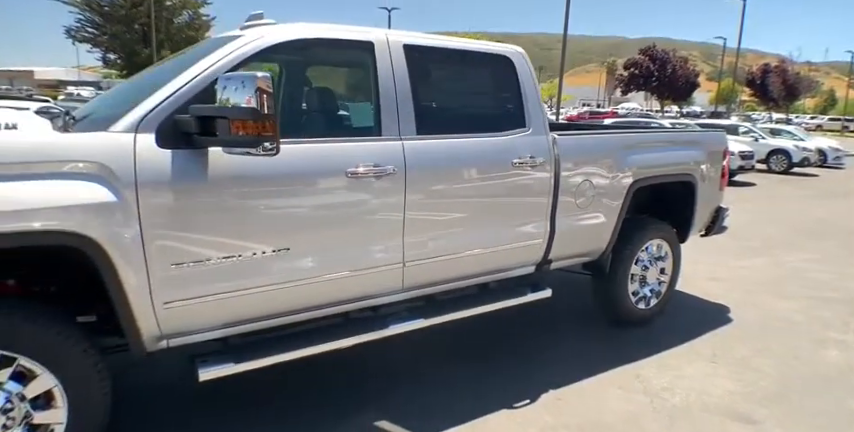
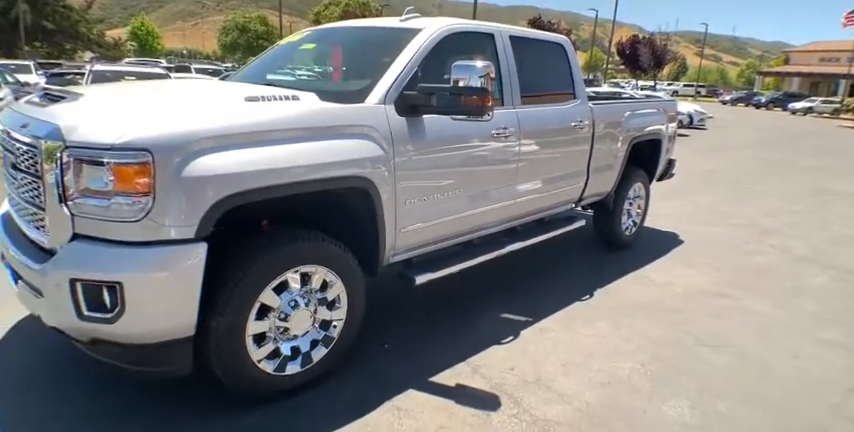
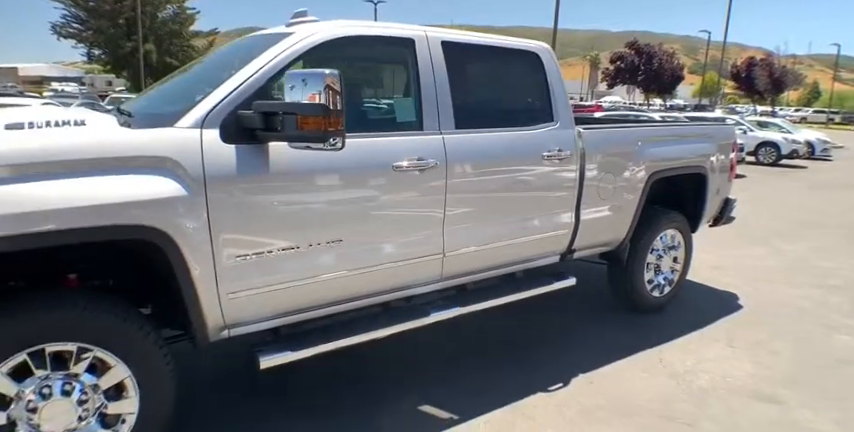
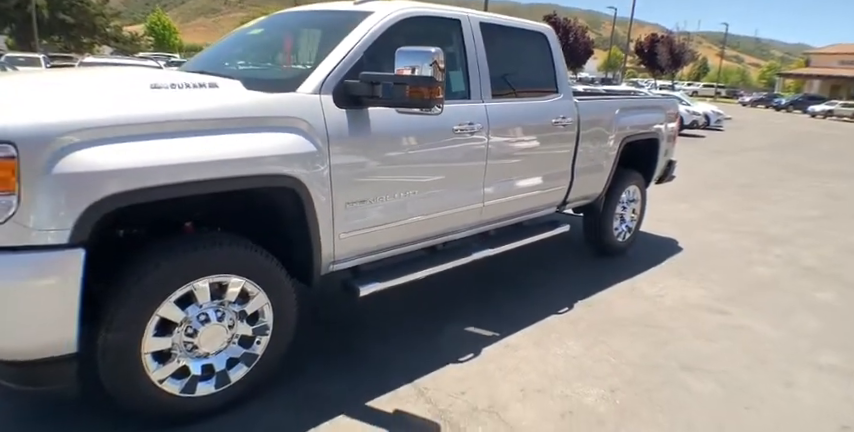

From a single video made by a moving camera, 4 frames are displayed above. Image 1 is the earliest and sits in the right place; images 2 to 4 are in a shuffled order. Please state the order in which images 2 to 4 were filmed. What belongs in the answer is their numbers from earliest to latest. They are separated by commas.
3, 4, 2
